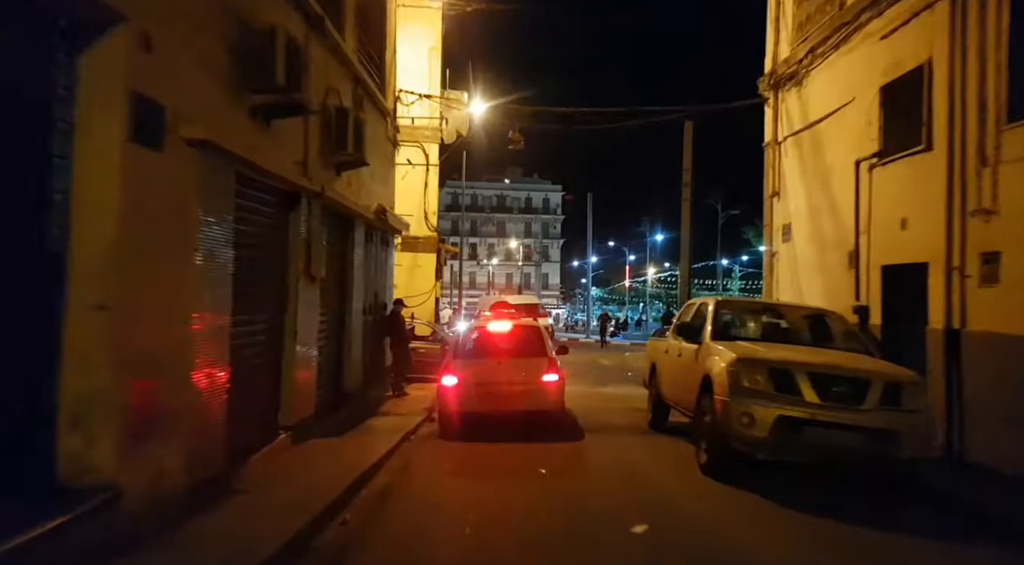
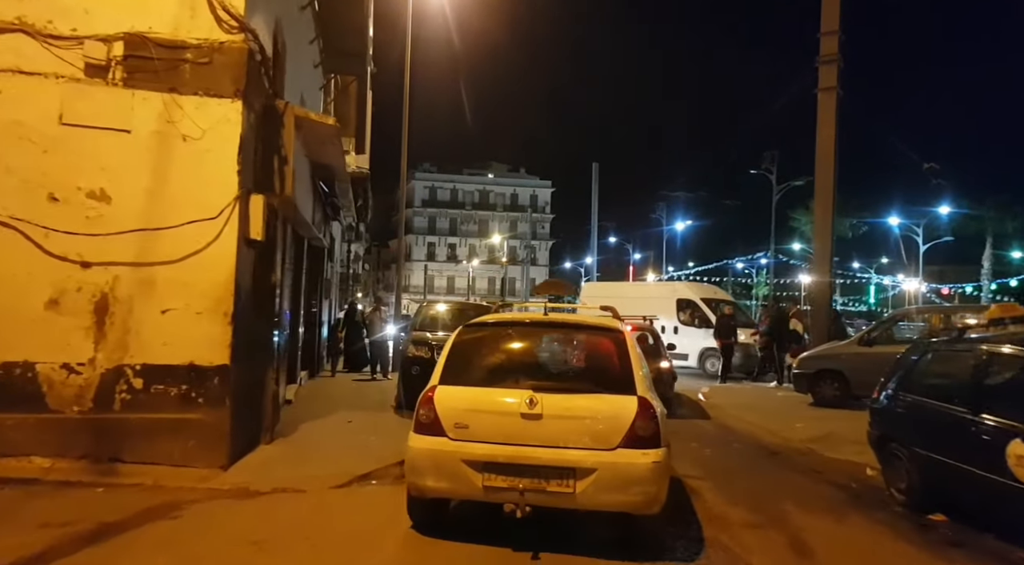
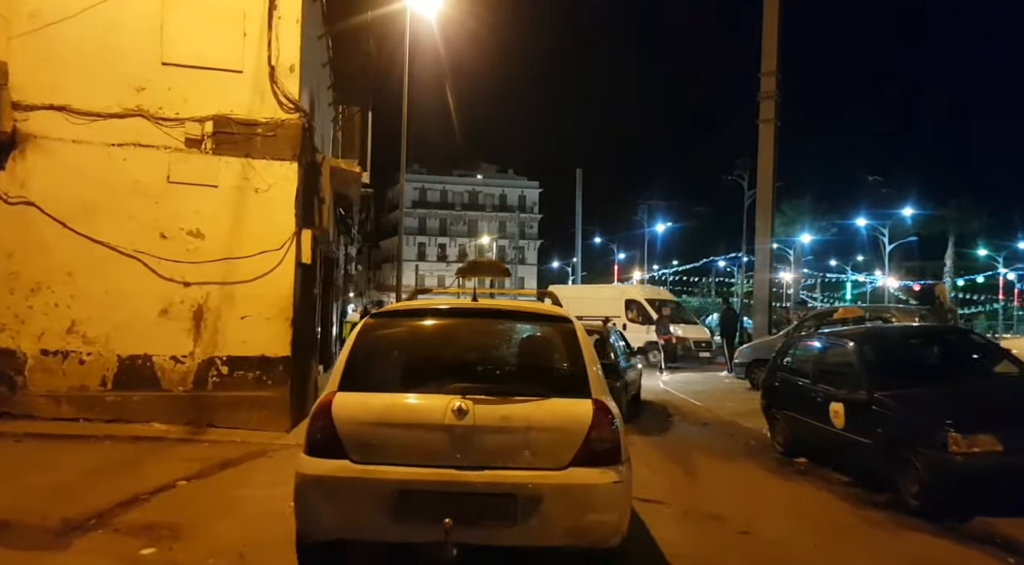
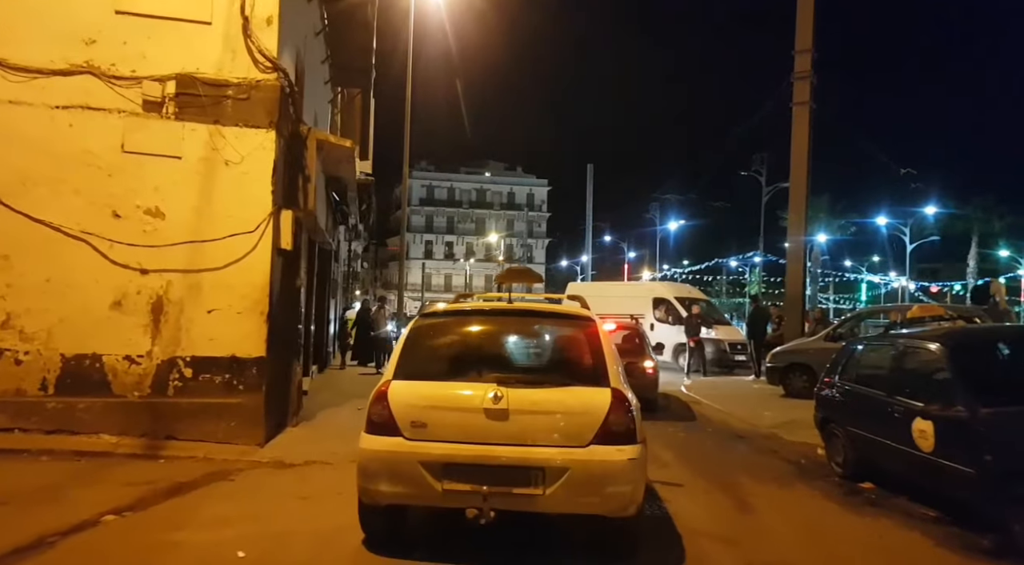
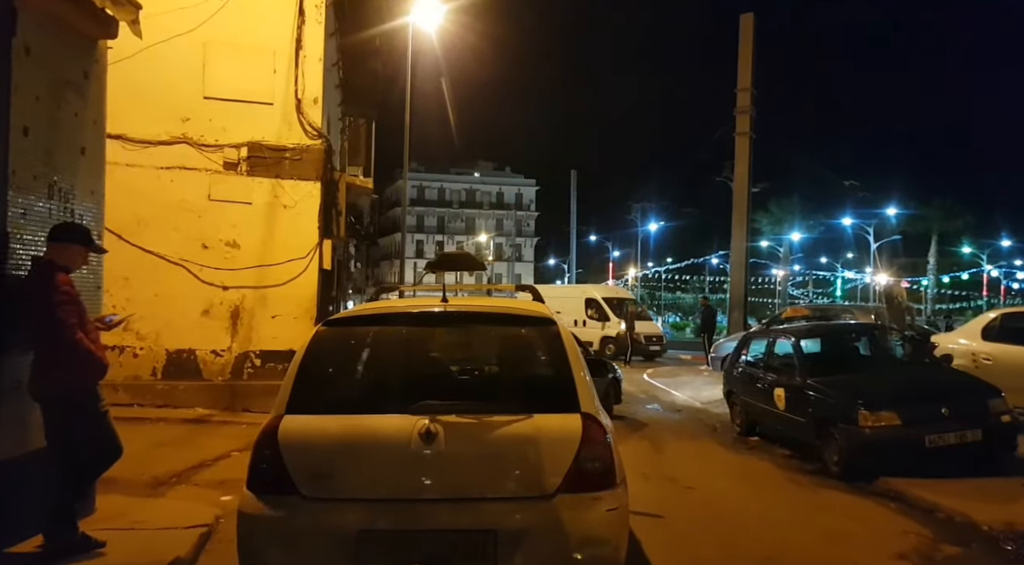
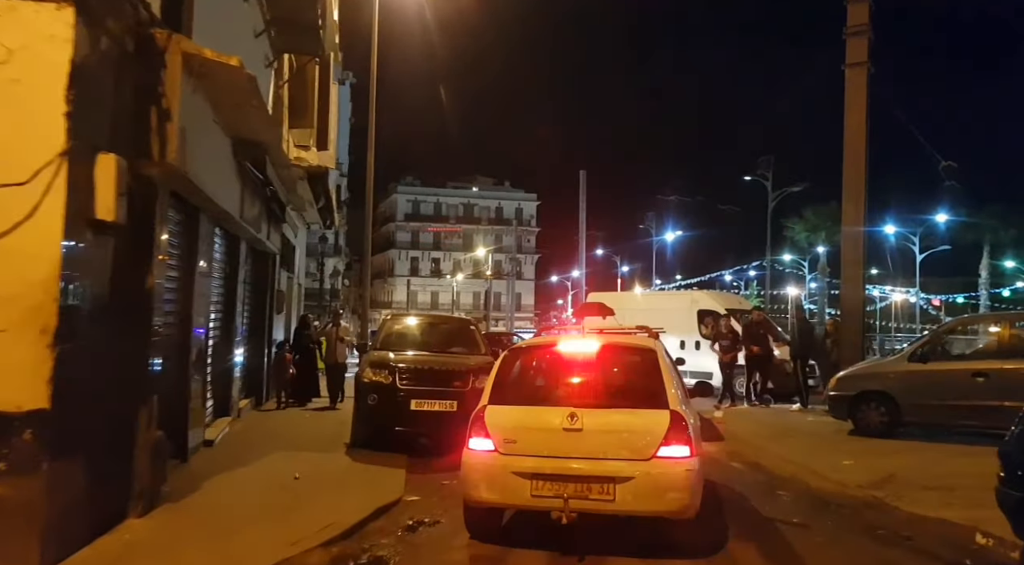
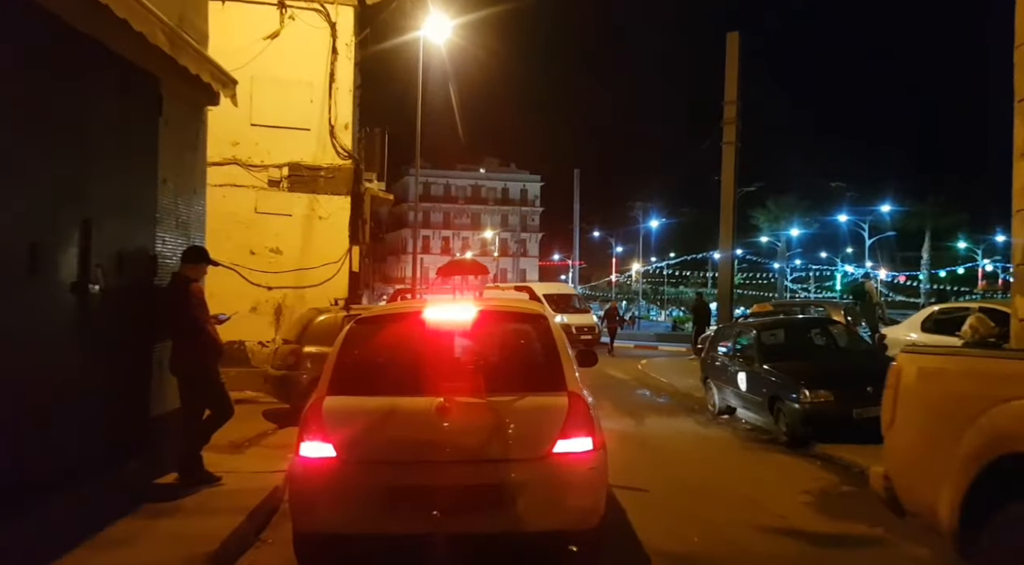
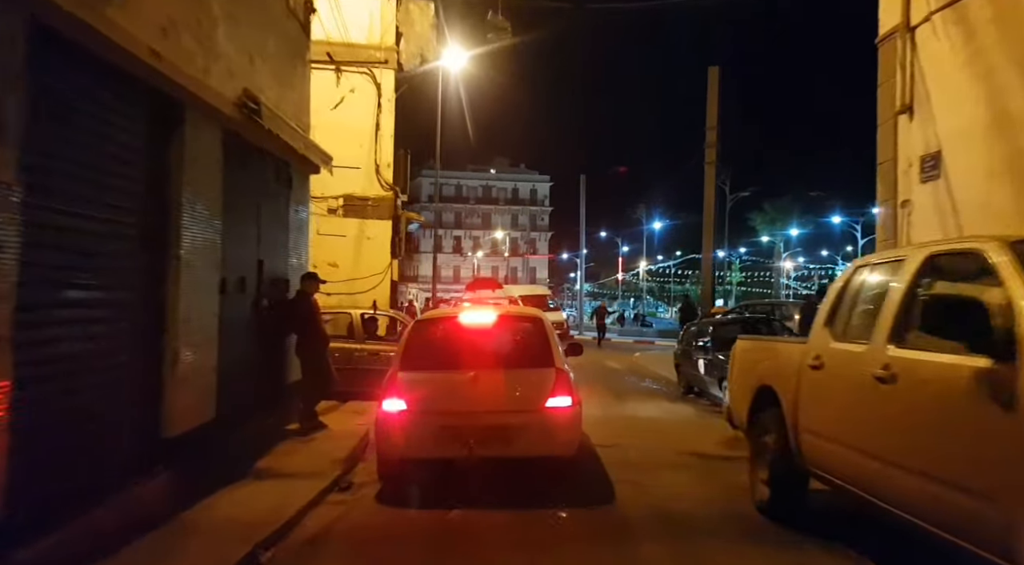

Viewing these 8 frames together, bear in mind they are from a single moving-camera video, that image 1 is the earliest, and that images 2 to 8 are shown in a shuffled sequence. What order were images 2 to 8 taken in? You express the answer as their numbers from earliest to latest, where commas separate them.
8, 7, 5, 3, 4, 2, 6
